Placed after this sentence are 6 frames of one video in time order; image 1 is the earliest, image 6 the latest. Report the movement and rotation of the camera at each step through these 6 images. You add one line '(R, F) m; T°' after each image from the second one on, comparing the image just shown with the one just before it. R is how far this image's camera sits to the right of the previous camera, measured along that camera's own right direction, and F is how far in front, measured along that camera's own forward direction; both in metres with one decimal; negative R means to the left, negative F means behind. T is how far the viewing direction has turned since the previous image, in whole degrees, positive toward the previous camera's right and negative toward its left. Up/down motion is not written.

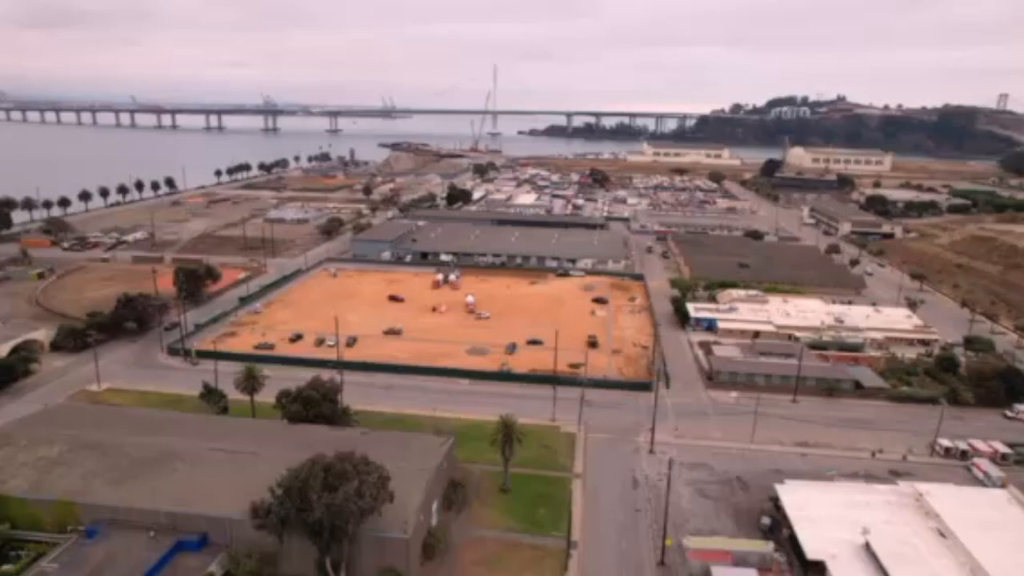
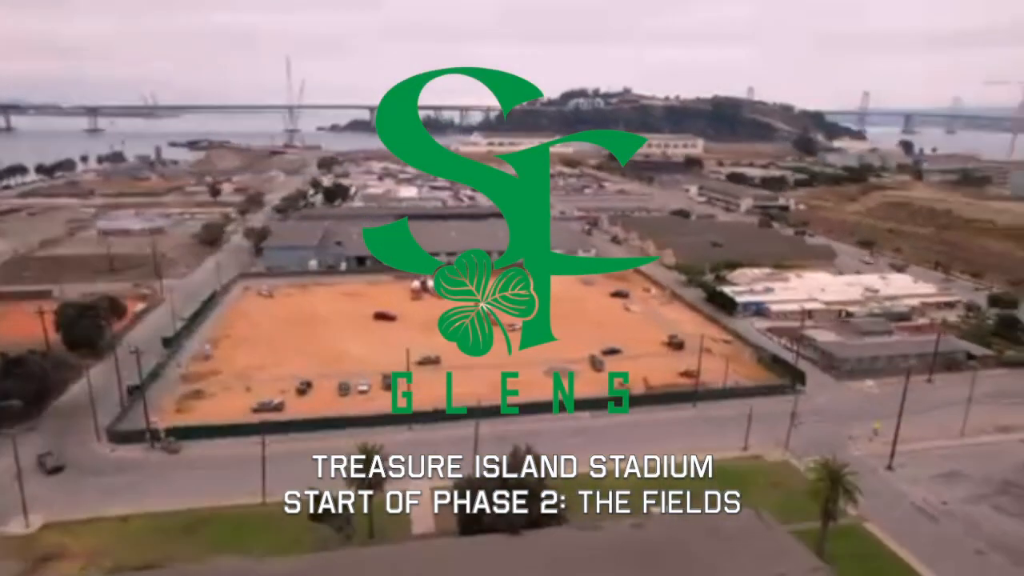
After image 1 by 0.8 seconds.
(-10.4, +8.5) m; +18°
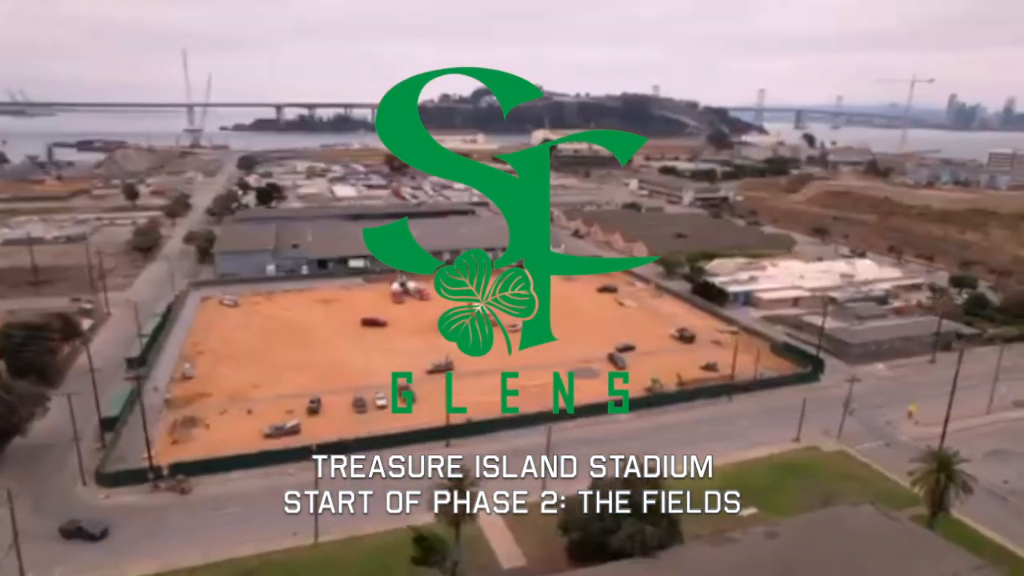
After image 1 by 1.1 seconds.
(-3.7, +1.7) m; +8°
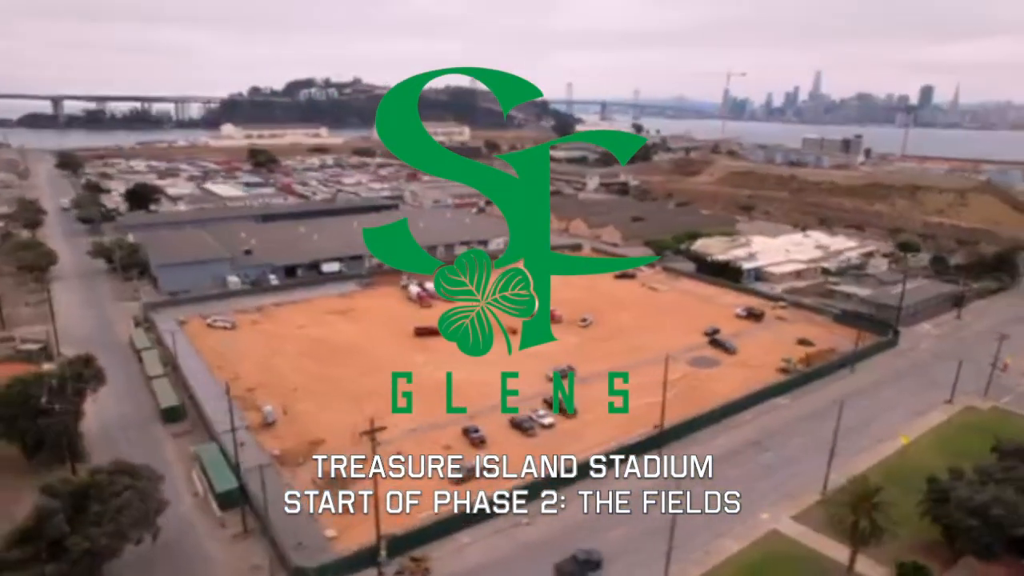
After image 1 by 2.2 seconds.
(-9.3, +3.9) m; +16°
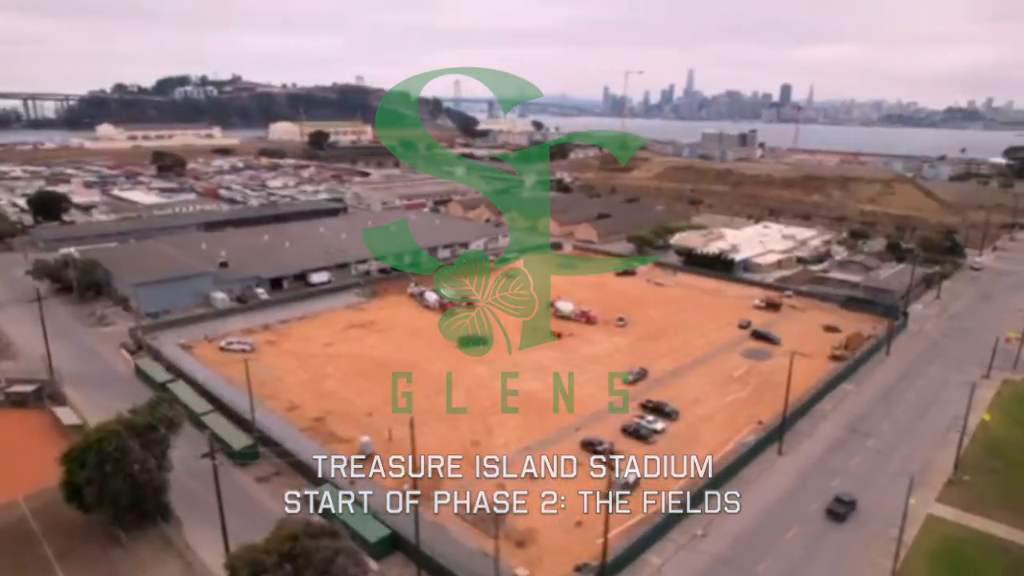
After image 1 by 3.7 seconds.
(-5.4, +1.3) m; +10°
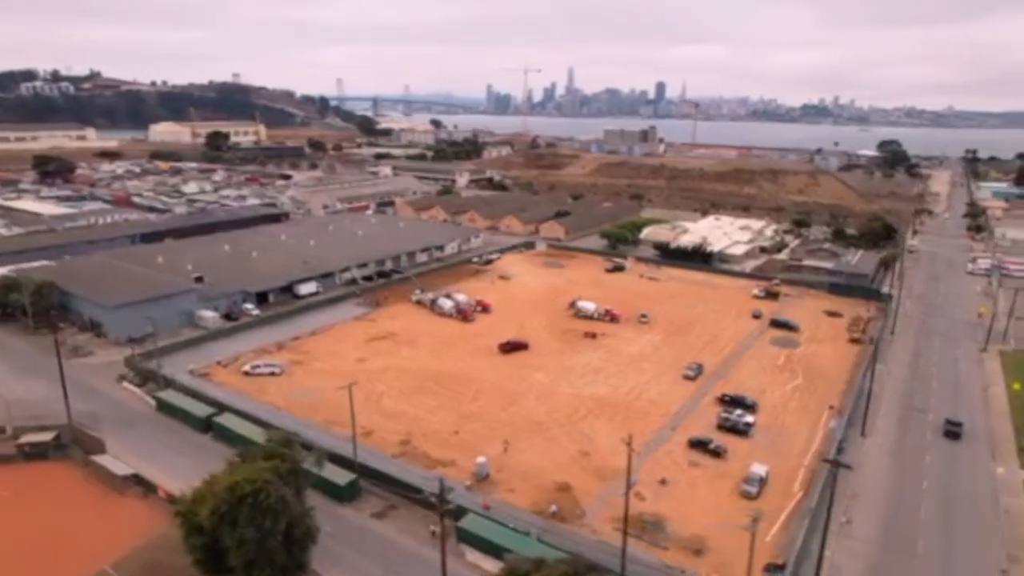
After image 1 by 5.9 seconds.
(-5.0, +1.1) m; +10°
